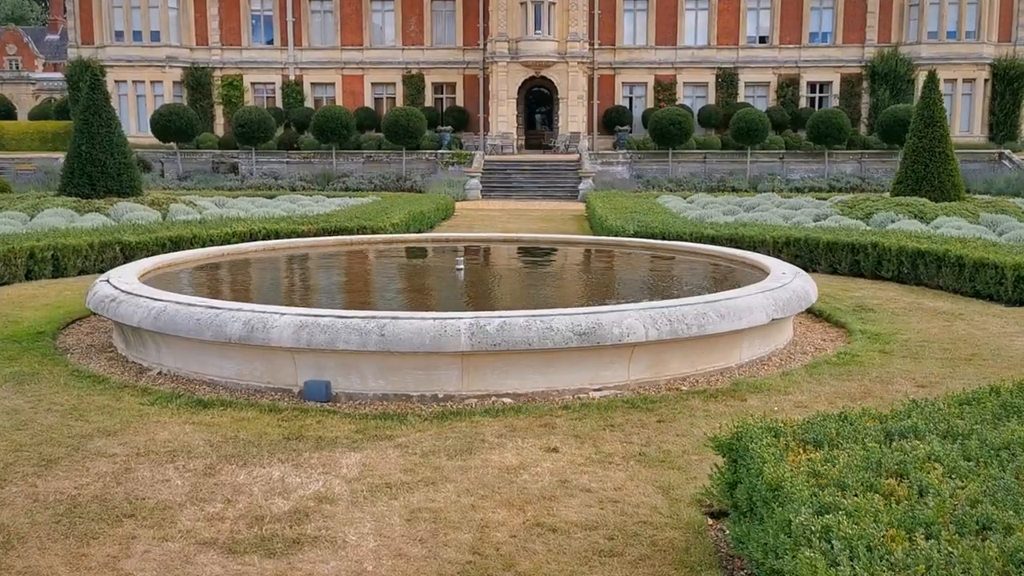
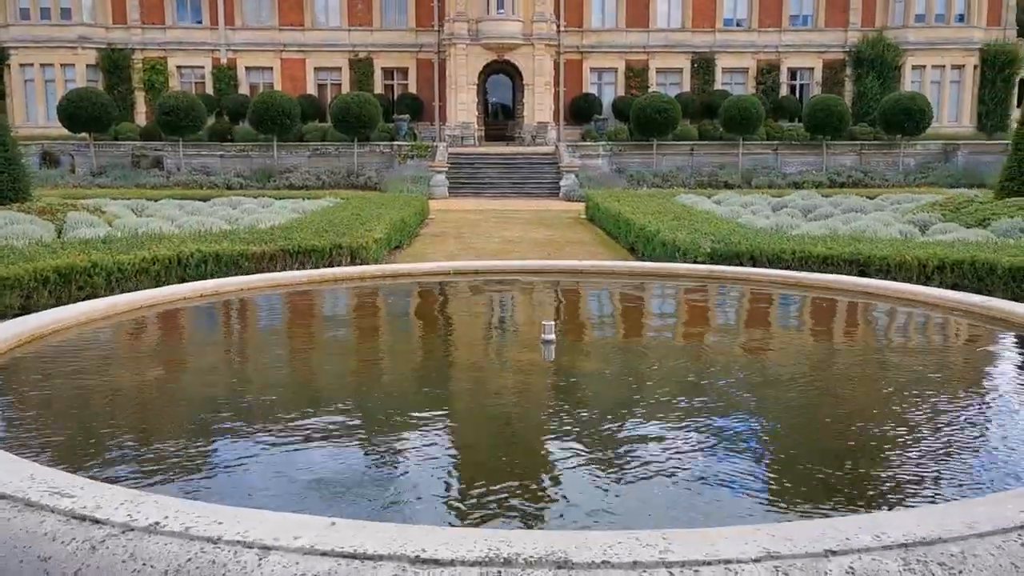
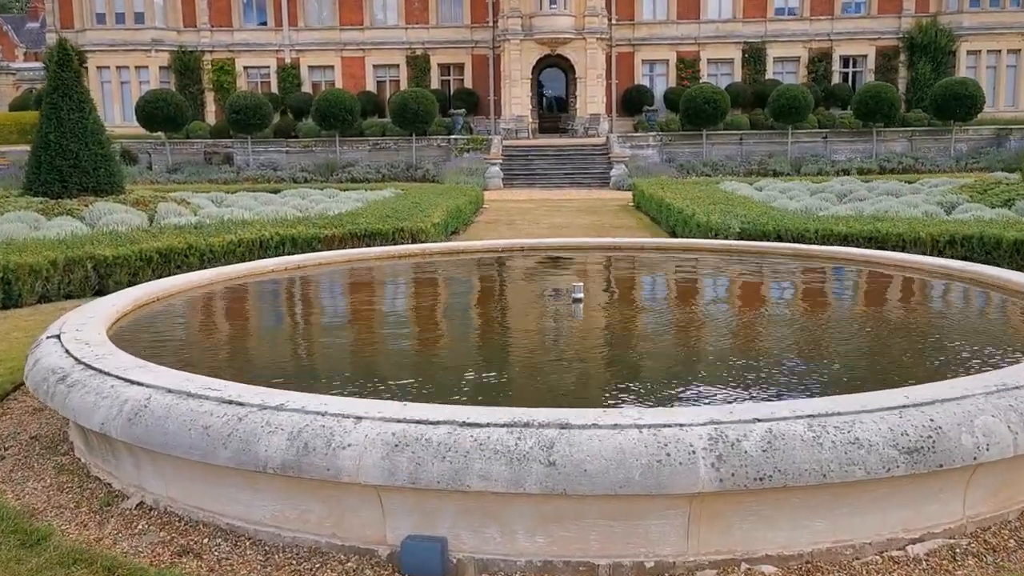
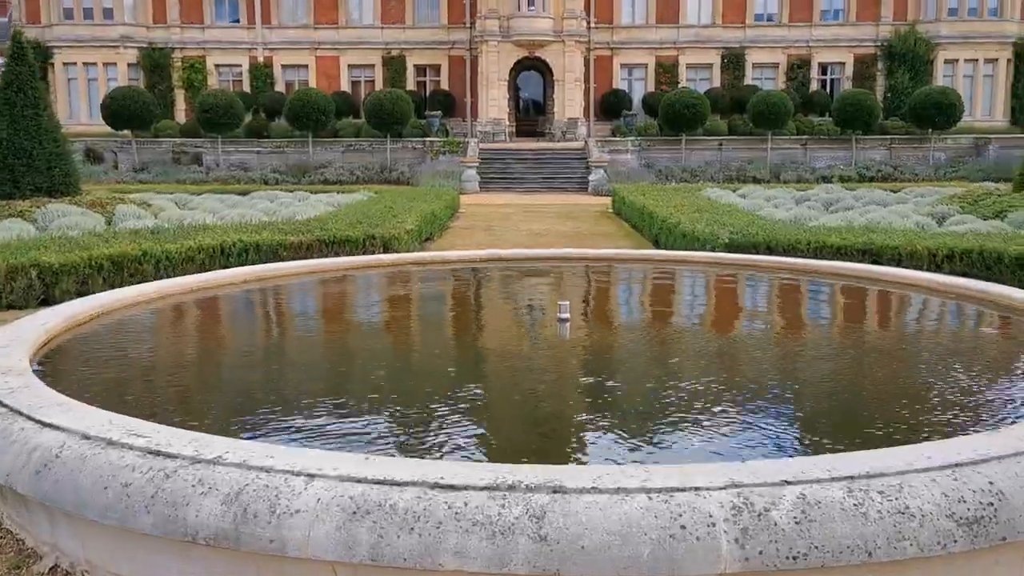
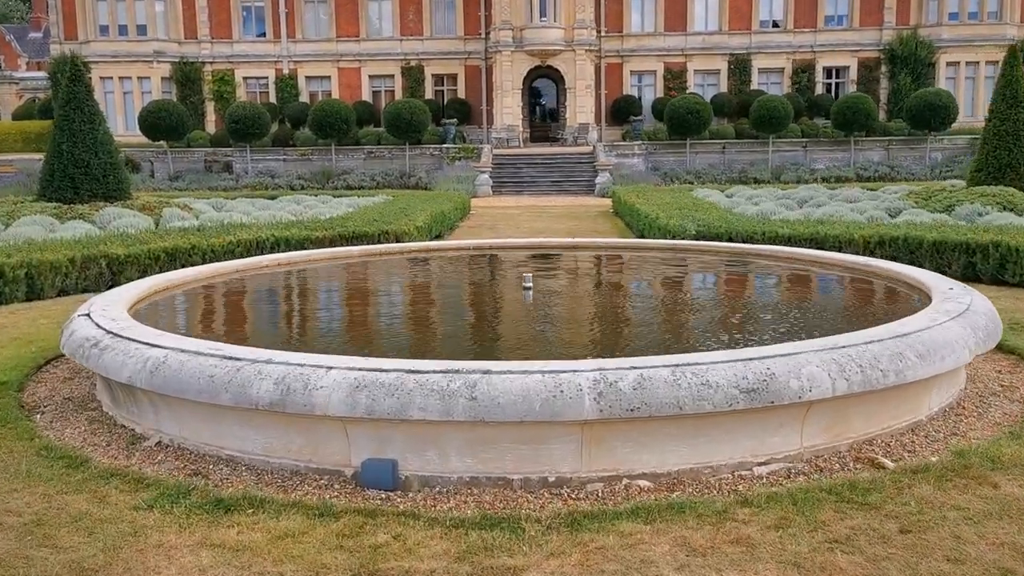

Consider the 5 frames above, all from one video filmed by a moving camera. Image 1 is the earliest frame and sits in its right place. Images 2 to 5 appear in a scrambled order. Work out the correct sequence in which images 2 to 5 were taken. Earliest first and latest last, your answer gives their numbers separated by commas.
5, 3, 4, 2
